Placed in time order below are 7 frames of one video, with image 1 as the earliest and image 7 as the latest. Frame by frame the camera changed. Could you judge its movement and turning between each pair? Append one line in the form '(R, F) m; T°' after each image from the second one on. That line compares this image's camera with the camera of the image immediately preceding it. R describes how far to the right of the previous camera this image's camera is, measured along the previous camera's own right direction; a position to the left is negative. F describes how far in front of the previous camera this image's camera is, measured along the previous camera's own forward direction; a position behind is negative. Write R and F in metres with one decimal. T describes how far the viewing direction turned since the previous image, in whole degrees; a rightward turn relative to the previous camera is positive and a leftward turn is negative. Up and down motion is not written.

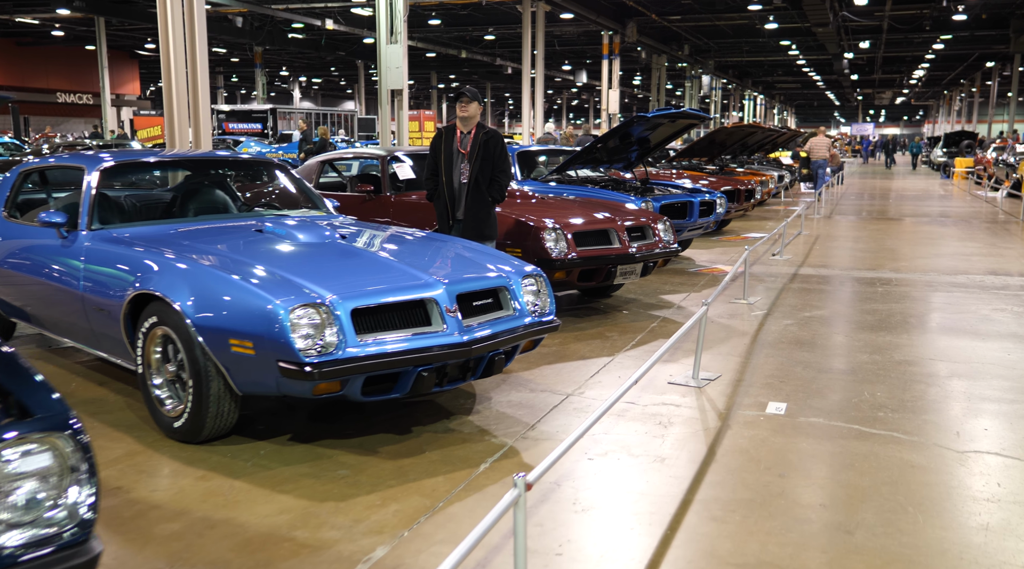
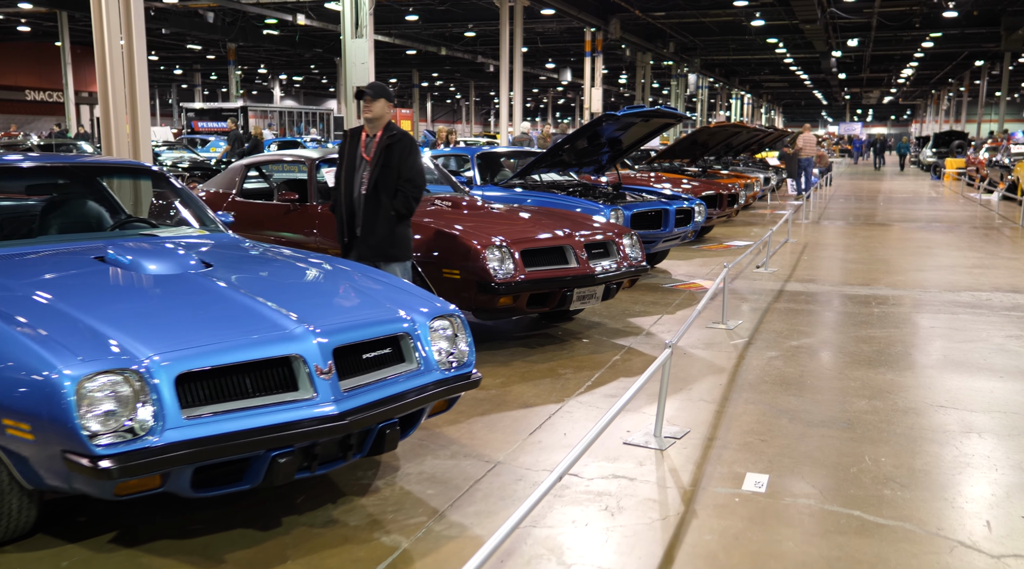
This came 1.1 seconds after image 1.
(+0.3, +0.9) m; +1°
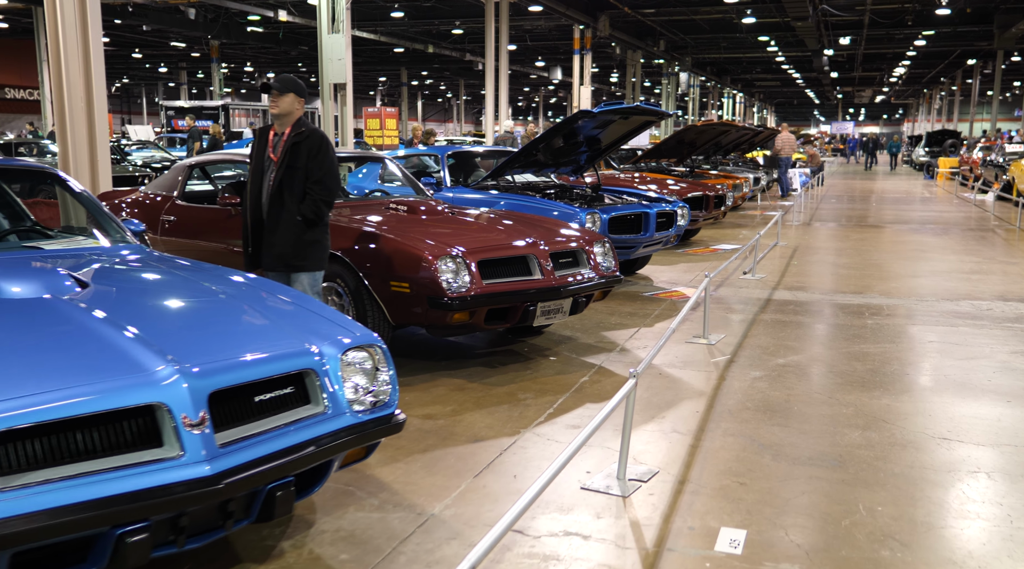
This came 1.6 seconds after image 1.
(+0.2, +0.5) m; 0°
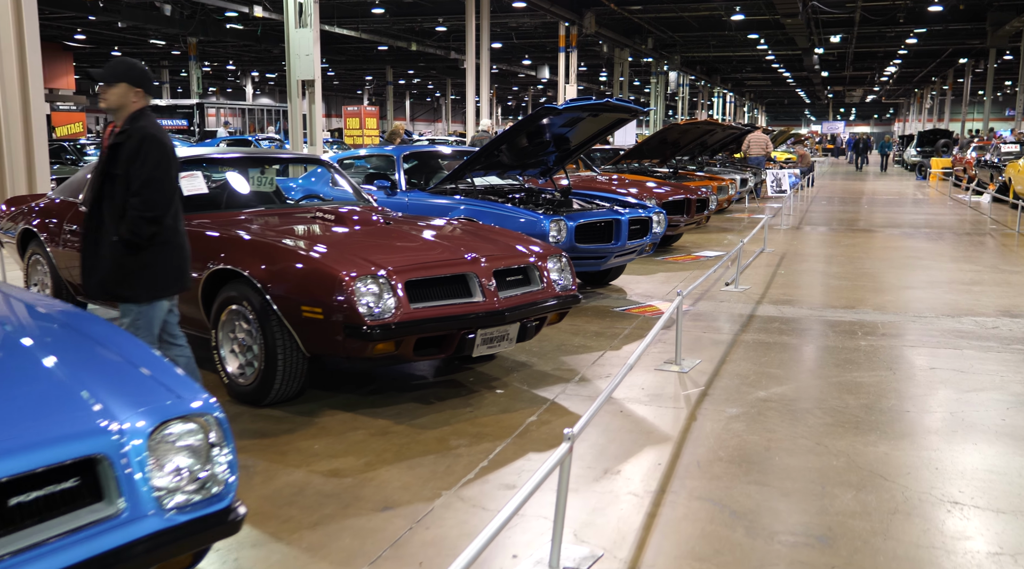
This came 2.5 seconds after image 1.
(+0.3, +0.7) m; +1°
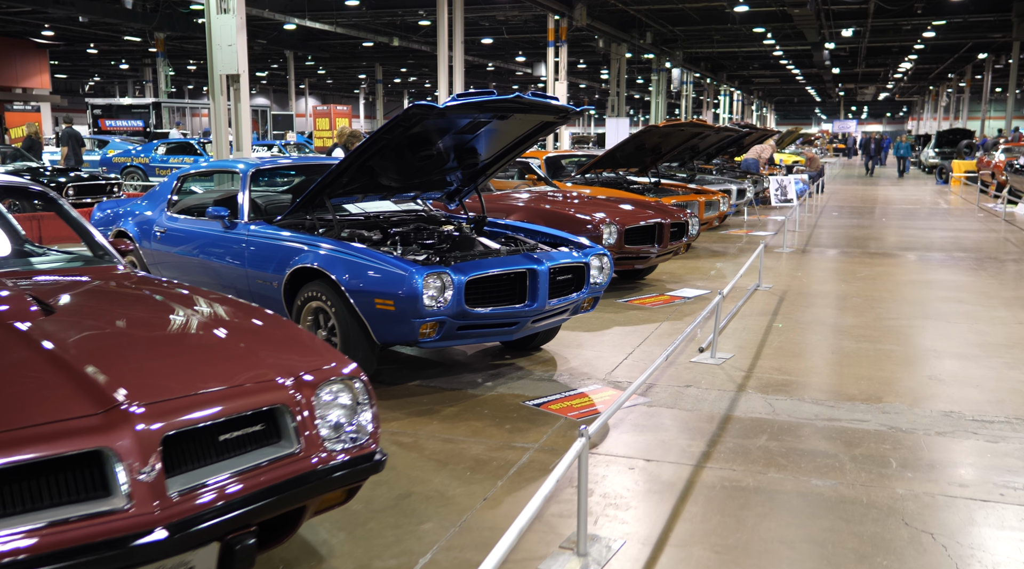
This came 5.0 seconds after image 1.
(+0.9, +2.3) m; -1°
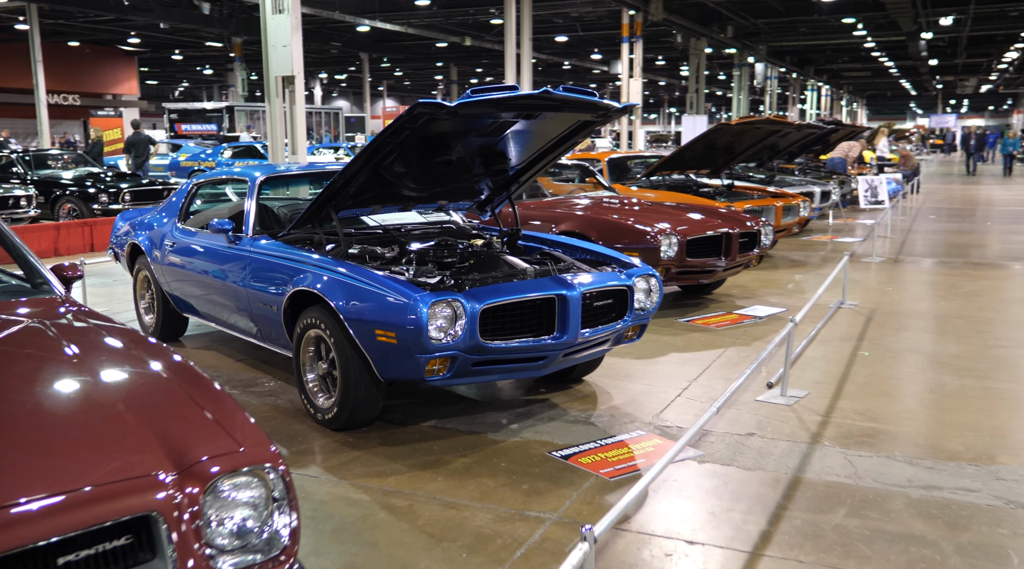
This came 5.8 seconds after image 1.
(+0.3, +0.8) m; -5°
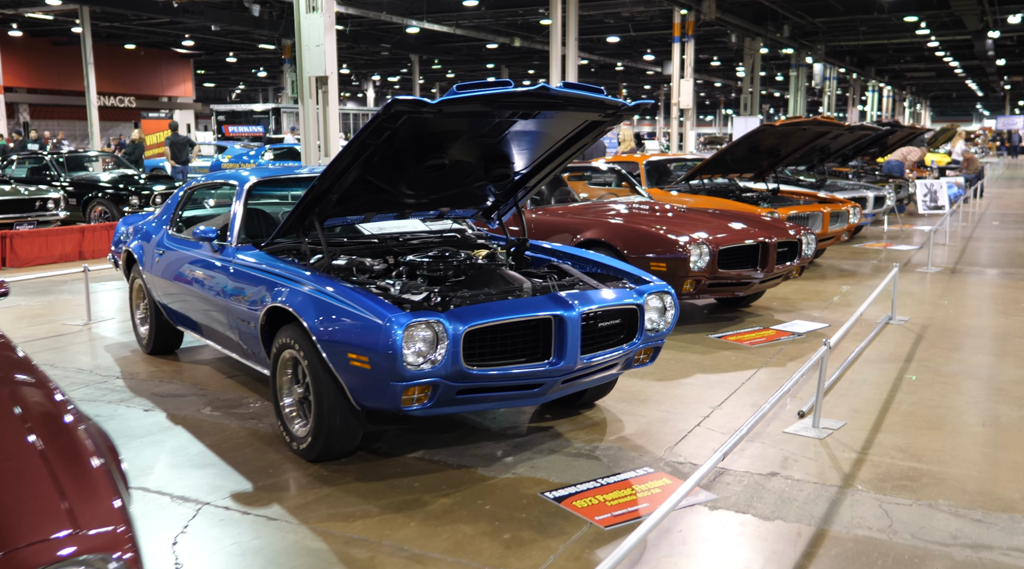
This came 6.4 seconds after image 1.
(+0.3, +0.4) m; -4°
